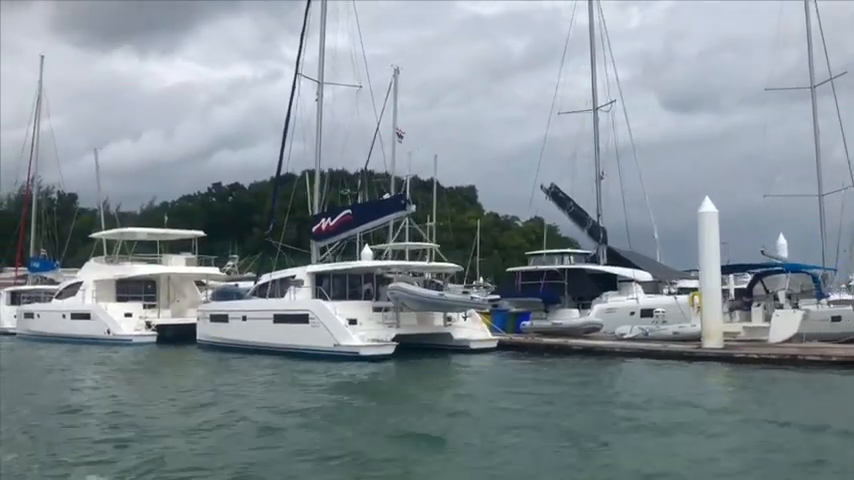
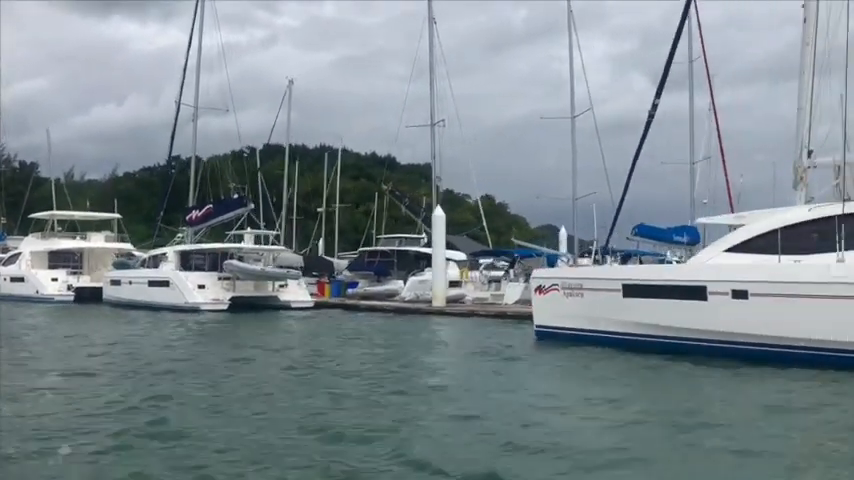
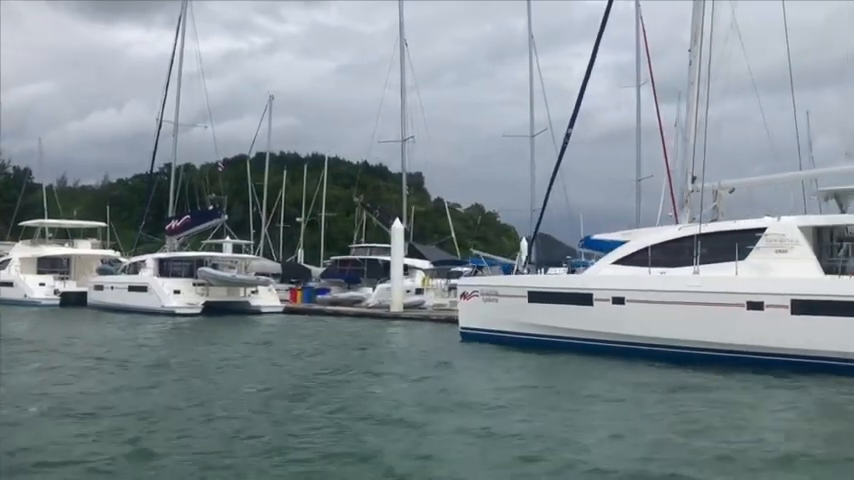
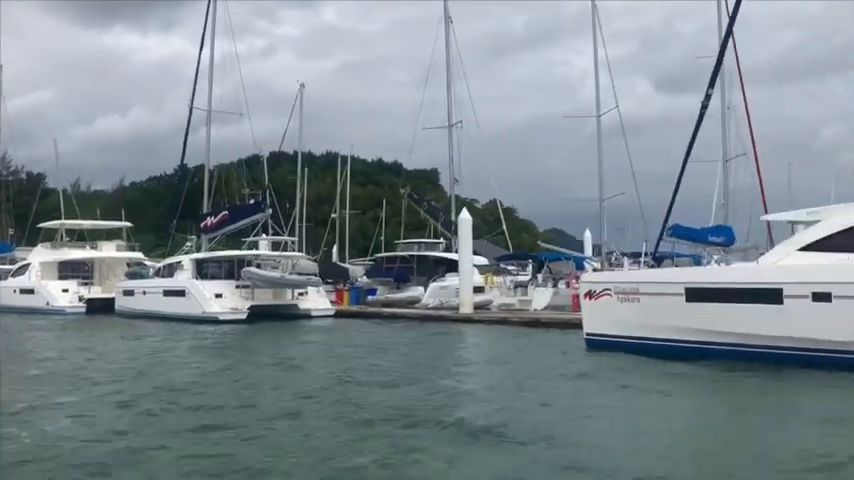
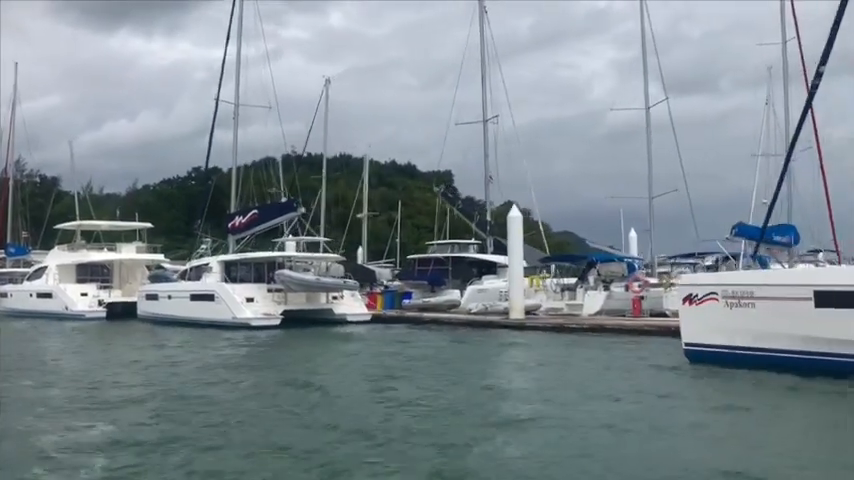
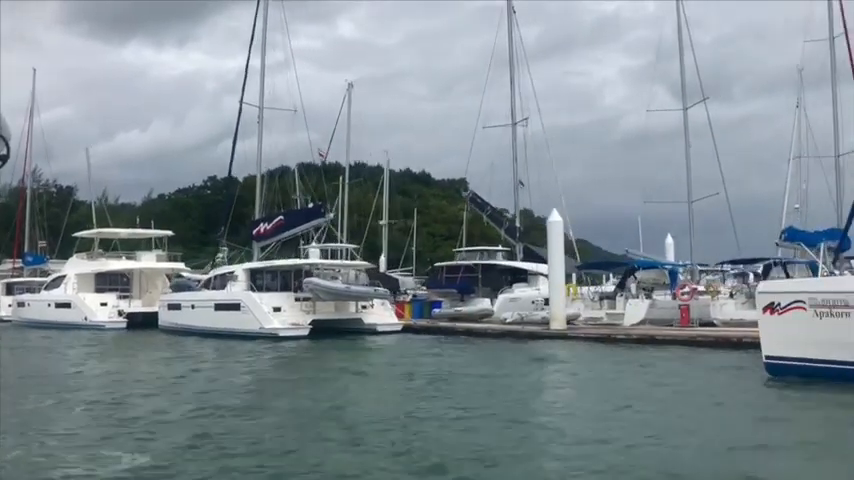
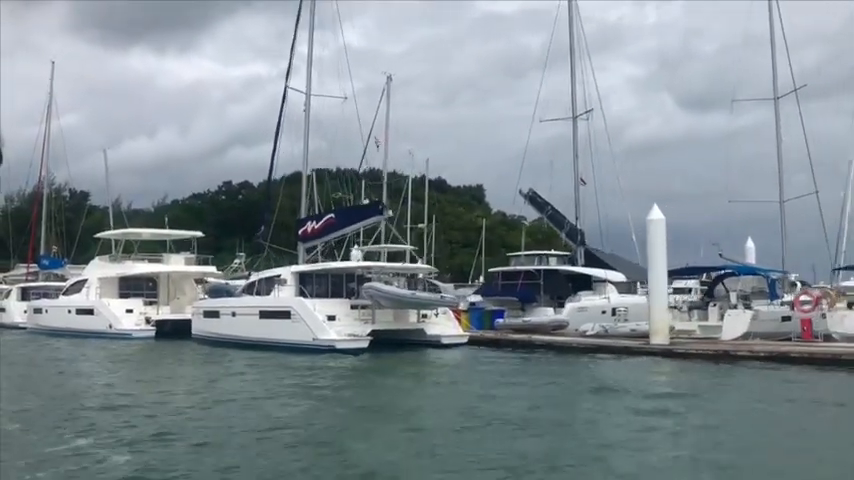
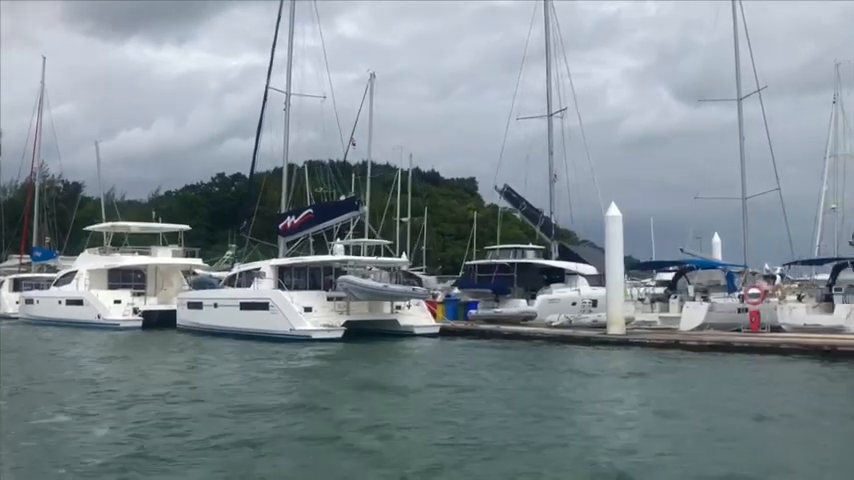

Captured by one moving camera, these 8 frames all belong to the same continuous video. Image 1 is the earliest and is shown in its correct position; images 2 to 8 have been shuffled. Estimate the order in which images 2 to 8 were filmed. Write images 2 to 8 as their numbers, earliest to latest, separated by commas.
7, 8, 6, 5, 4, 2, 3
